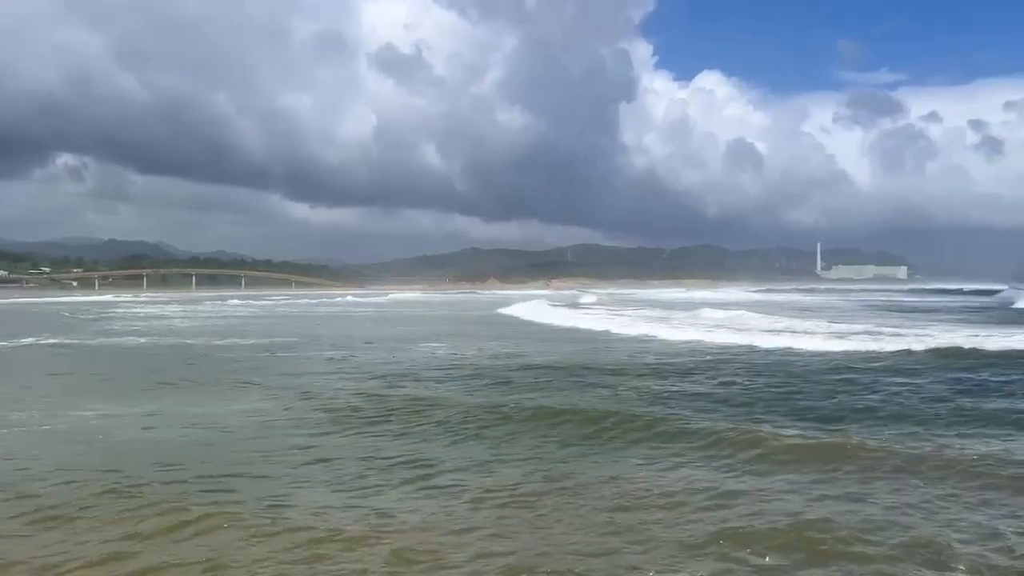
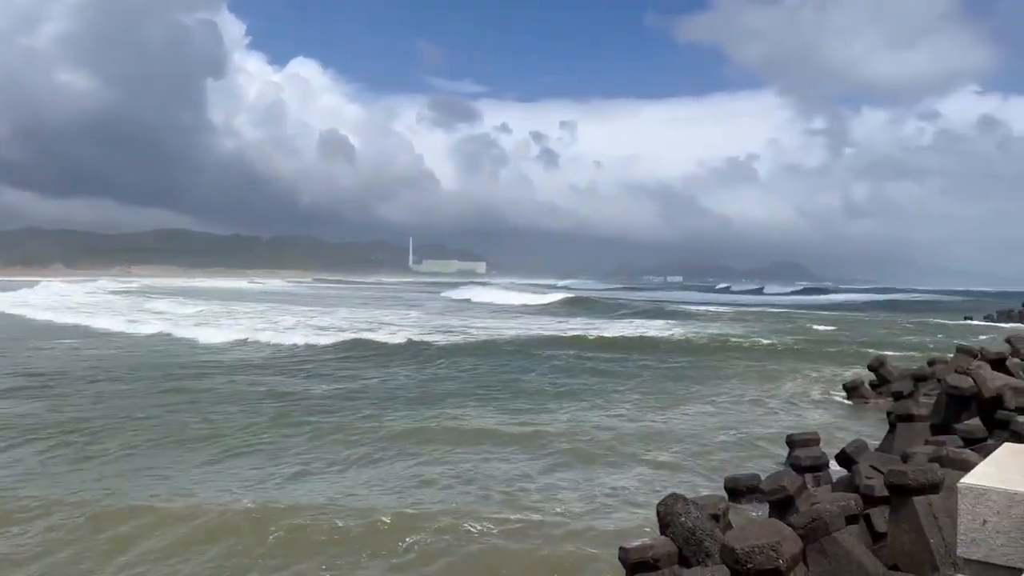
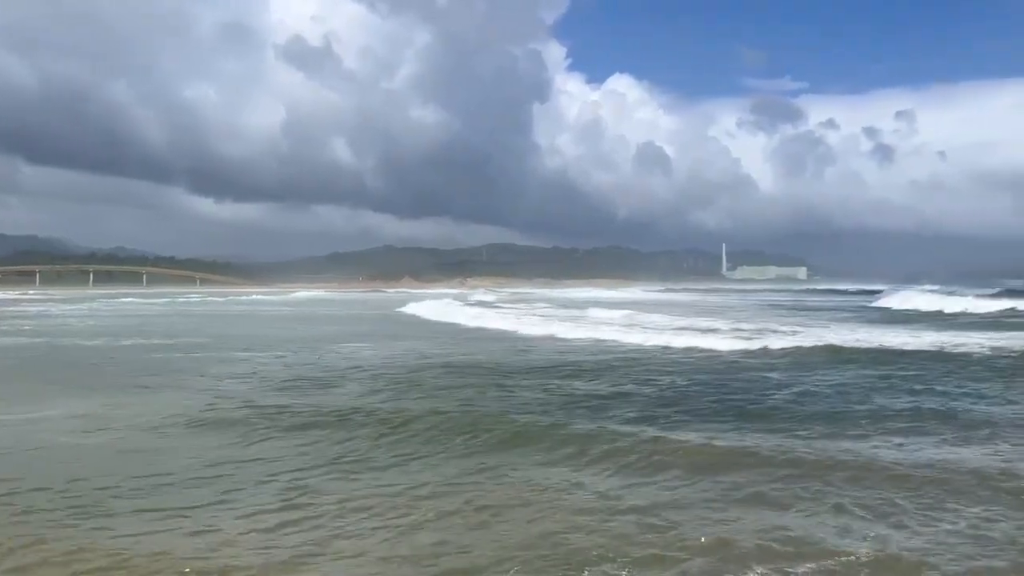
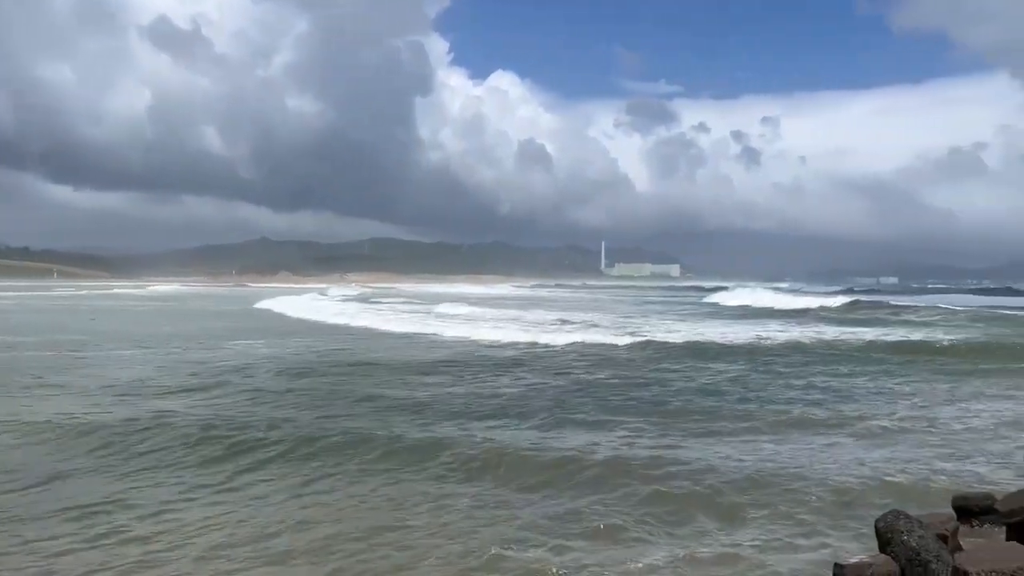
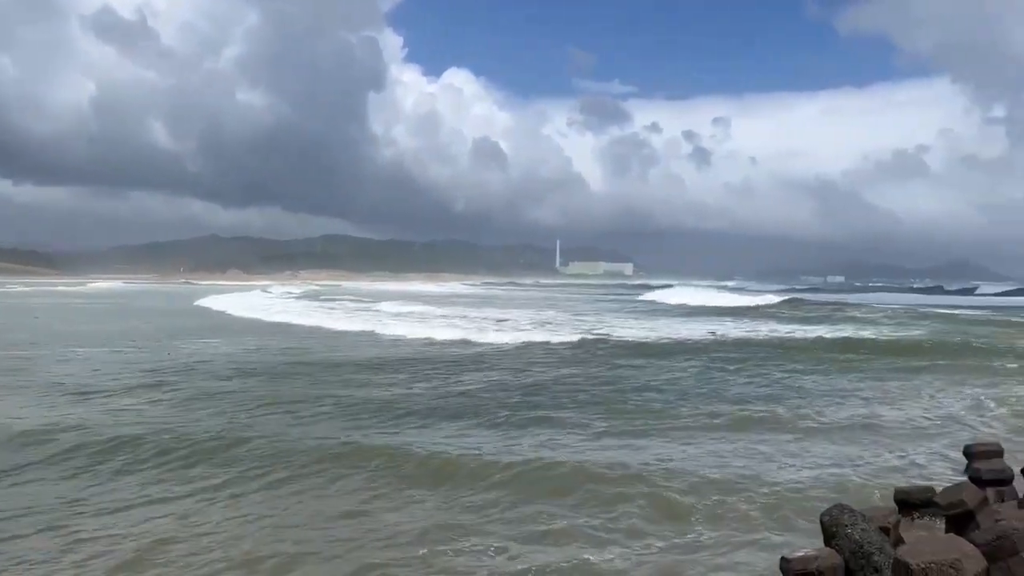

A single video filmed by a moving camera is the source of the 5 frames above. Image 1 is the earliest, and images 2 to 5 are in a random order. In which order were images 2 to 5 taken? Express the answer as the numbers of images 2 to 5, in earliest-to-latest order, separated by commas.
3, 4, 5, 2
